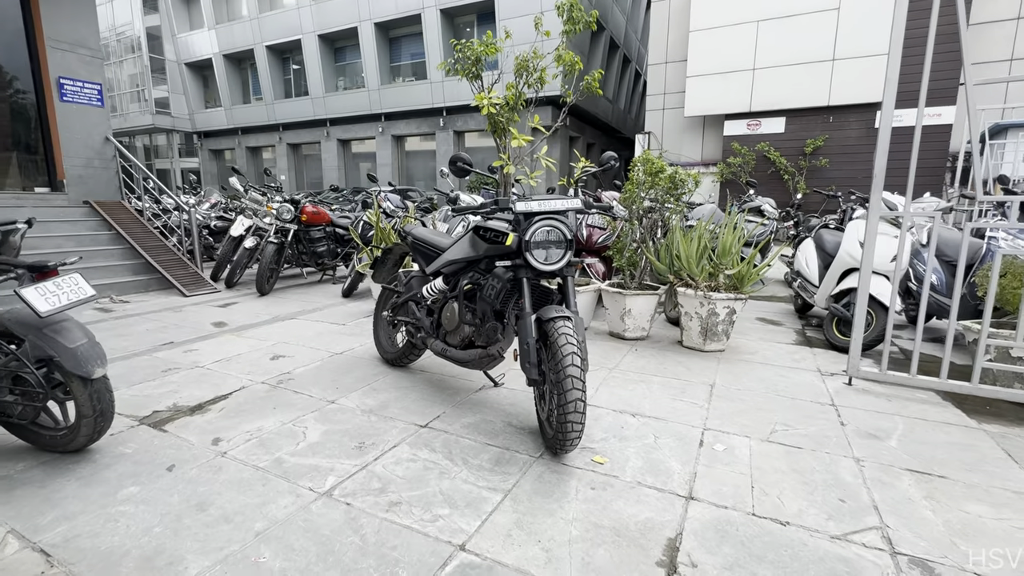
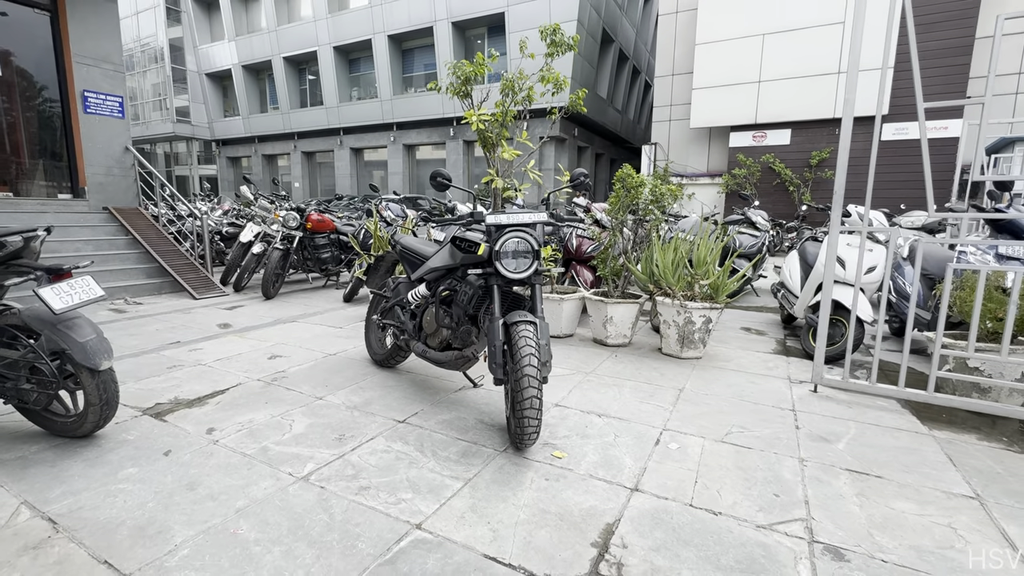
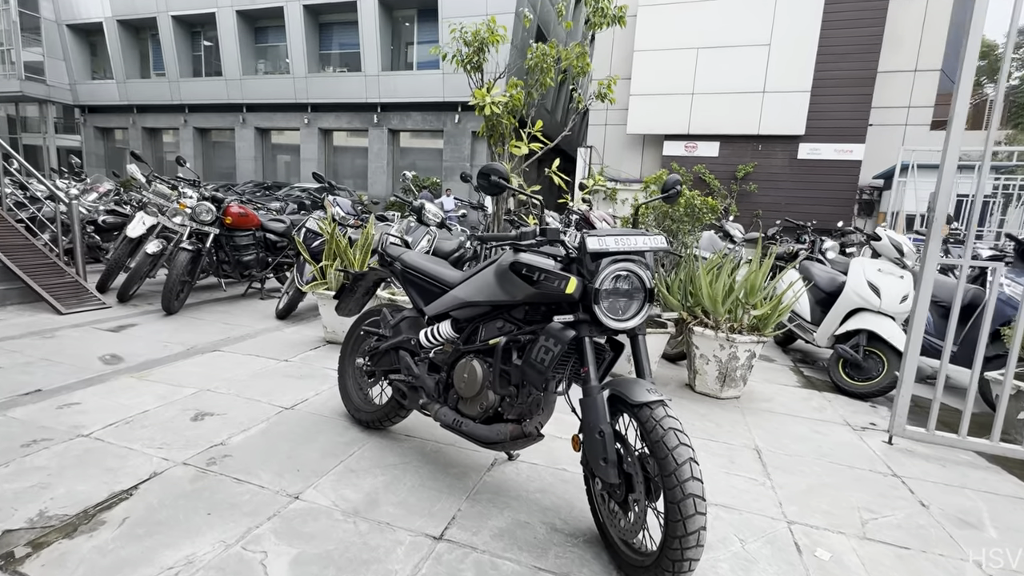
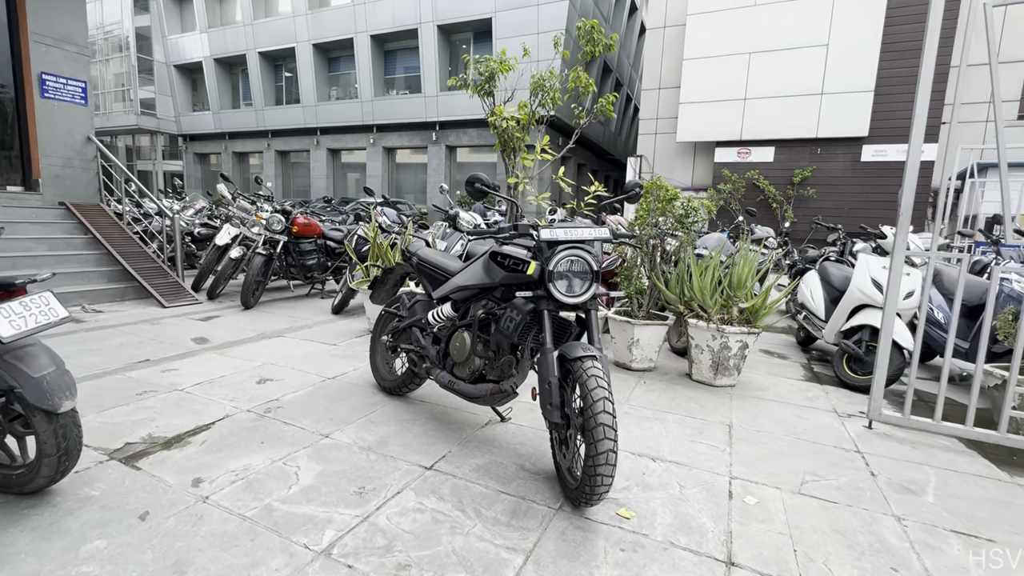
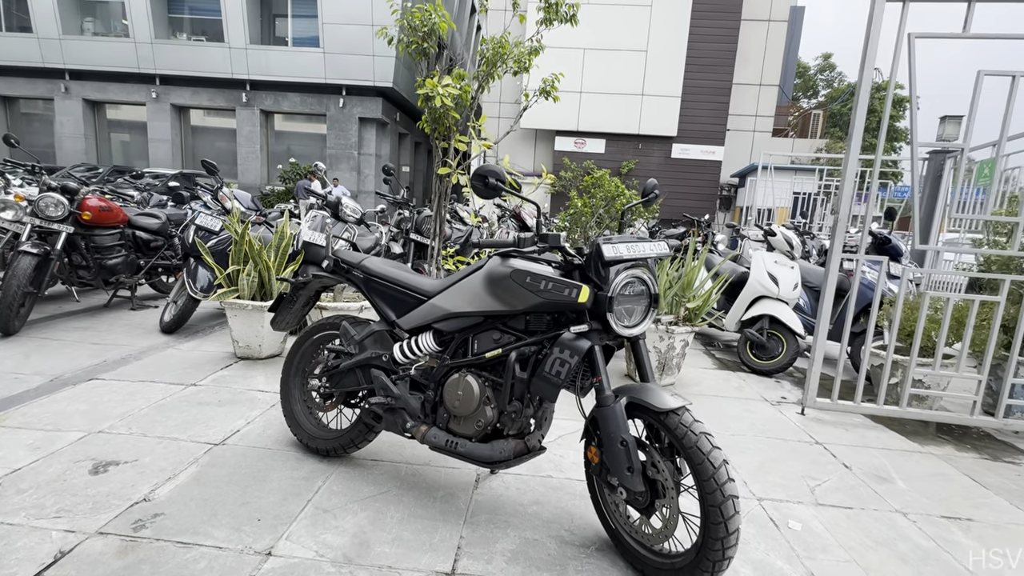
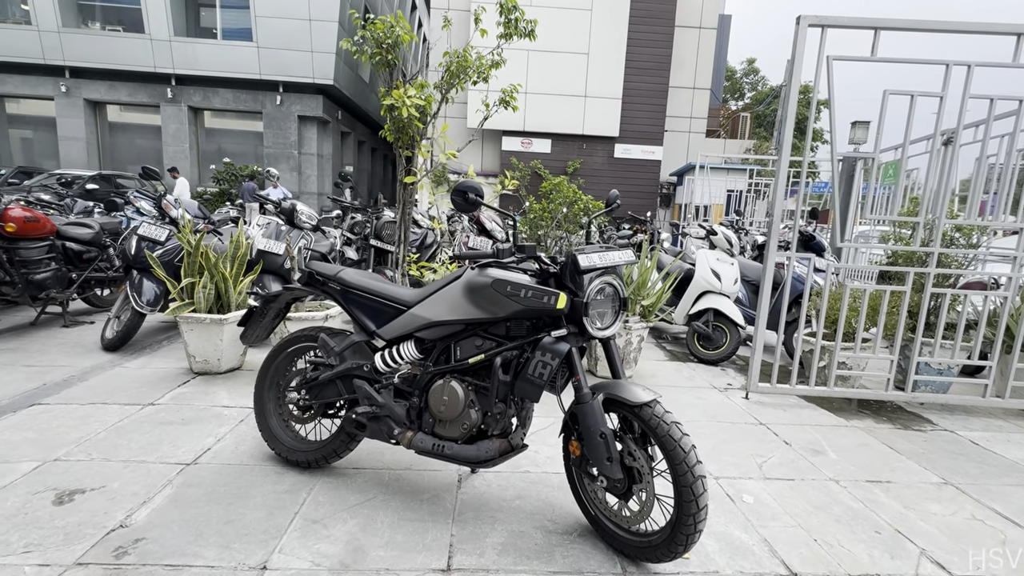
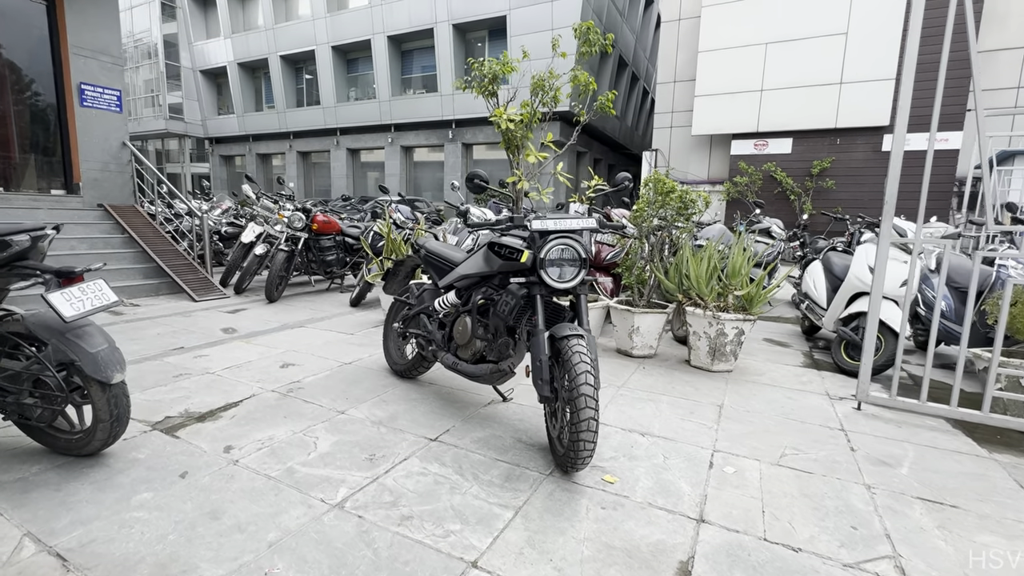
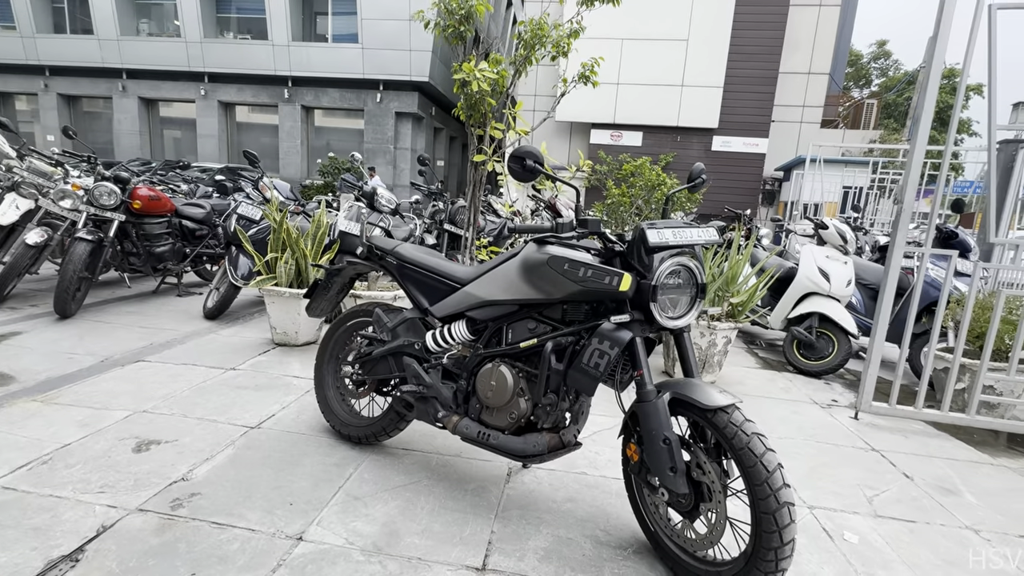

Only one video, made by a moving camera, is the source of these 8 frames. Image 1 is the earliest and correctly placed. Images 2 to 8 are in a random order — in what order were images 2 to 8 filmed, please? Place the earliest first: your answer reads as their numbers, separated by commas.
2, 7, 4, 3, 8, 5, 6
